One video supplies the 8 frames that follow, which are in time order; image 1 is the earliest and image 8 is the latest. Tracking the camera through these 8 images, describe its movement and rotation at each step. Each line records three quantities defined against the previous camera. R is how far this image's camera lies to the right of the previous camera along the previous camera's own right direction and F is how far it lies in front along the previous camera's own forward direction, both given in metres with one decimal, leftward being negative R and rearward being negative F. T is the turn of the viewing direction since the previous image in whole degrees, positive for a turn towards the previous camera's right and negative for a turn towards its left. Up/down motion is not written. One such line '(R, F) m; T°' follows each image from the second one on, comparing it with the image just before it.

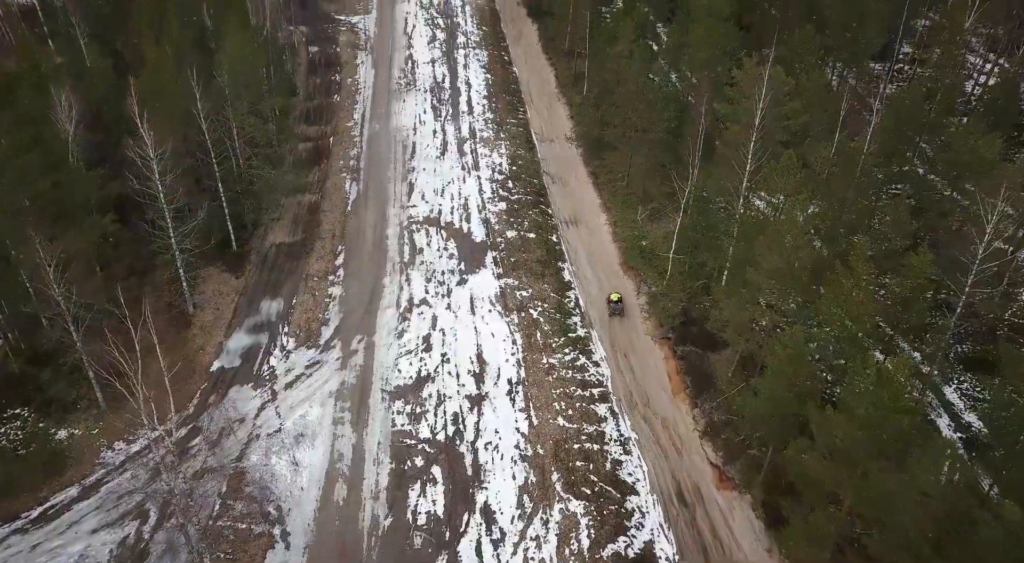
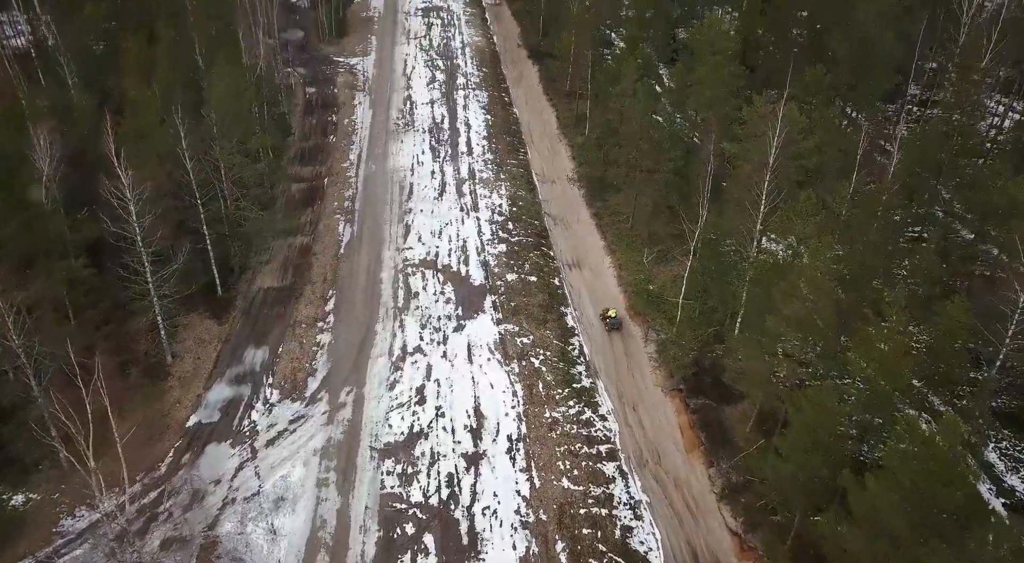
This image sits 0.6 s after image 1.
(0.0, +1.7) m; 0°
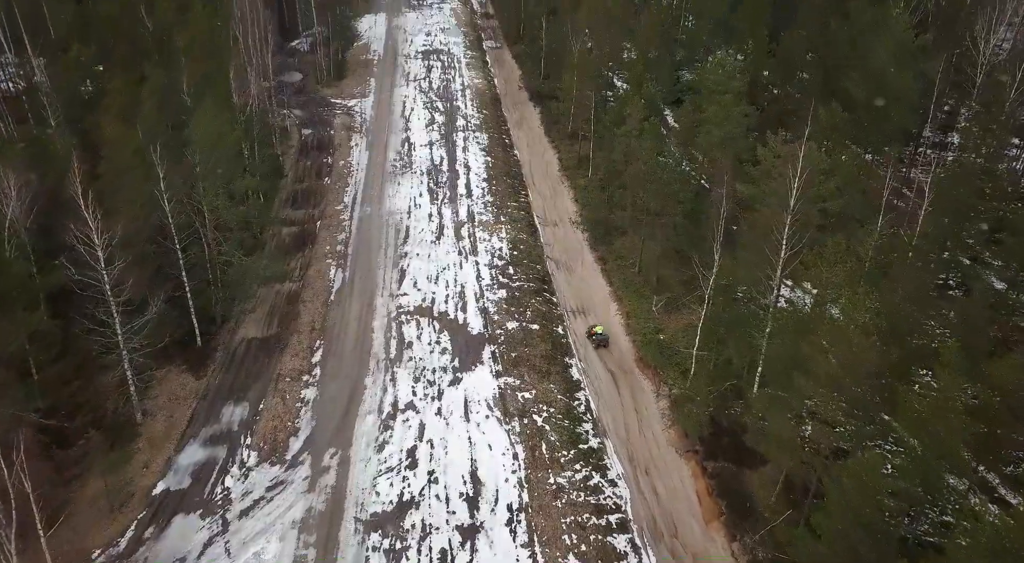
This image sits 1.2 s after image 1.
(0.0, +2.0) m; 0°
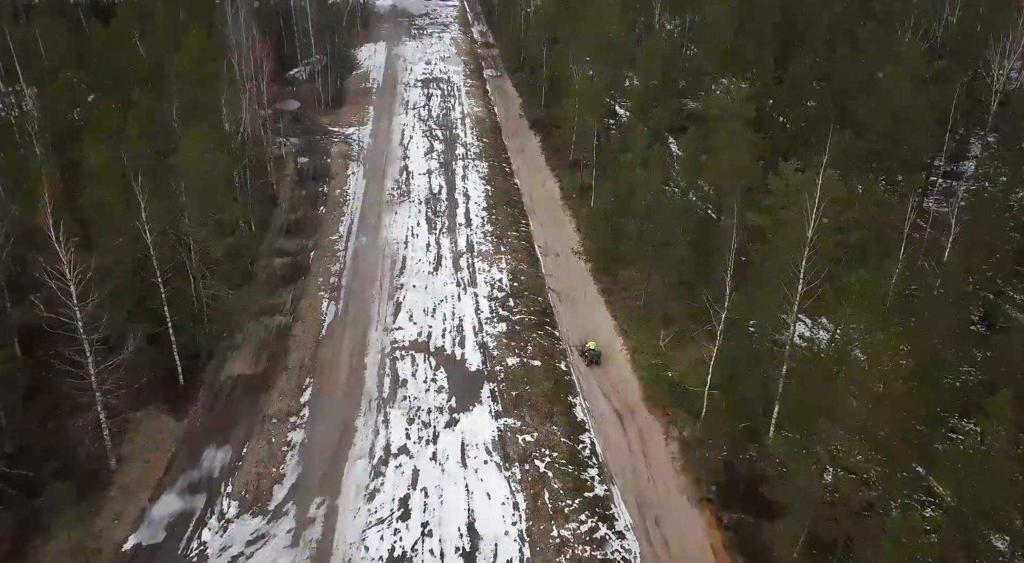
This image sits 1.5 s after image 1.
(0.0, +1.5) m; 0°
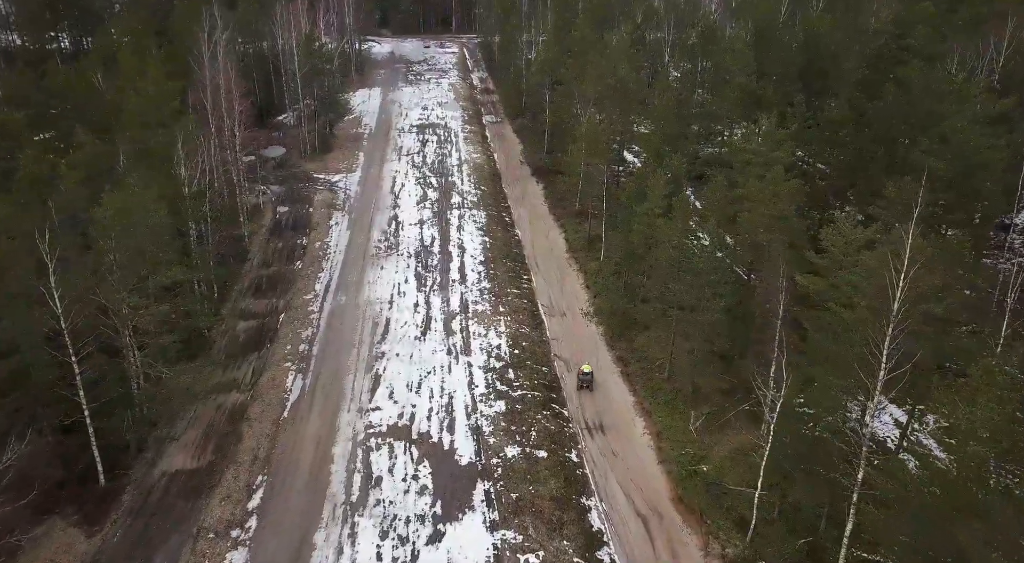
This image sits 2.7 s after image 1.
(+0.1, +5.0) m; 0°
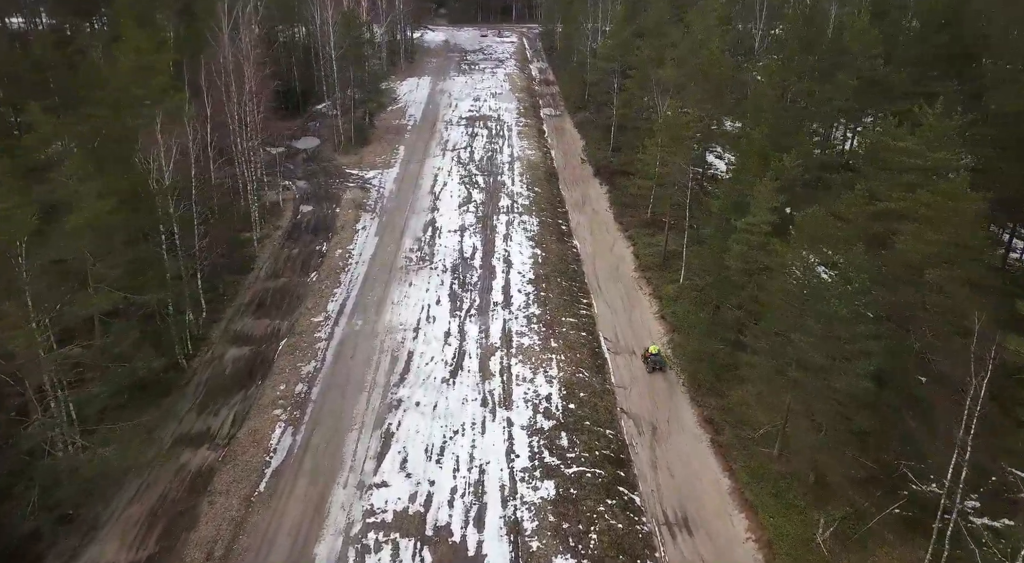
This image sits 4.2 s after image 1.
(-0.2, +7.2) m; -4°
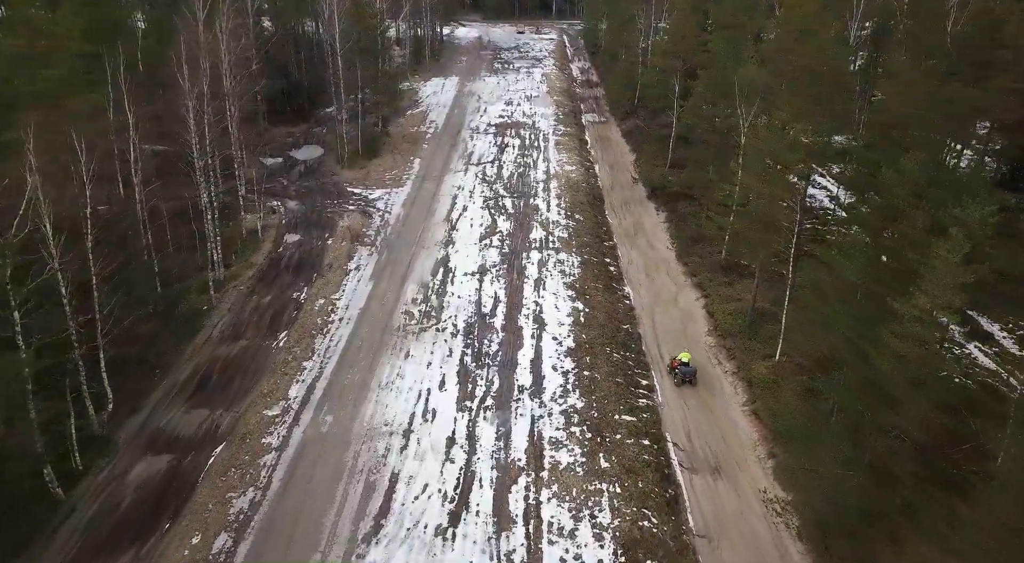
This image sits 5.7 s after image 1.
(0.0, +8.5) m; -3°
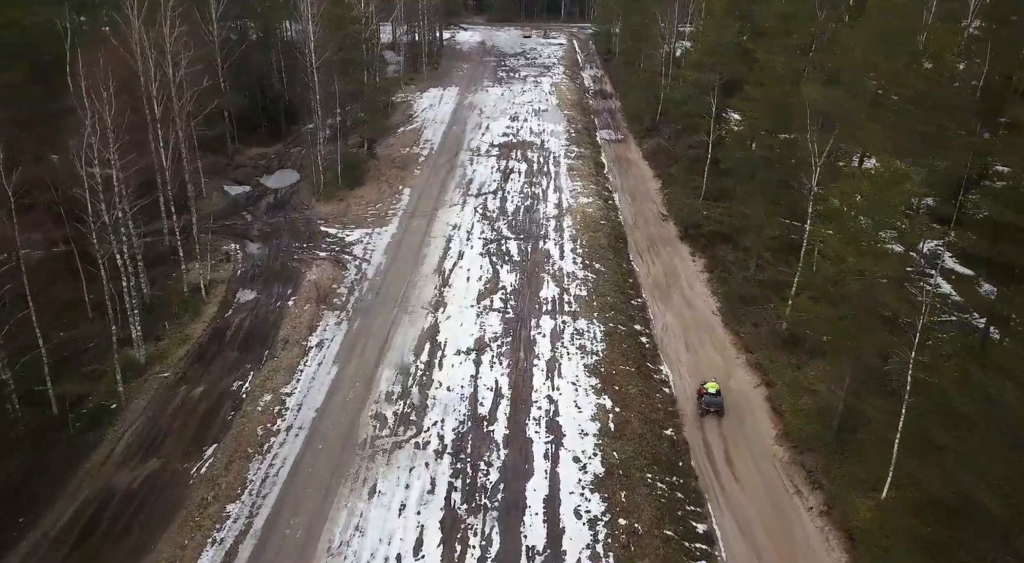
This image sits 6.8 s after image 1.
(0.0, +6.5) m; 0°
